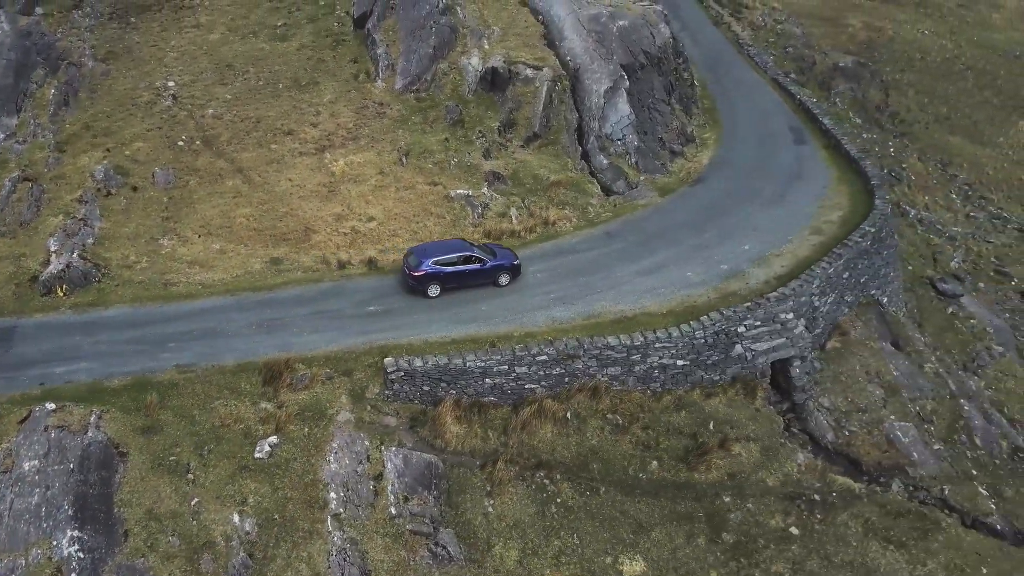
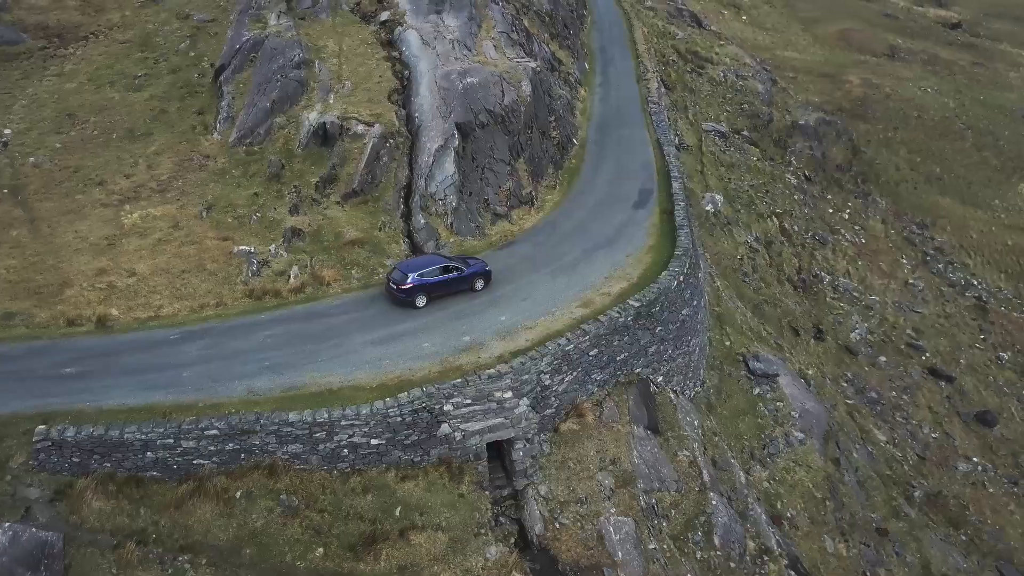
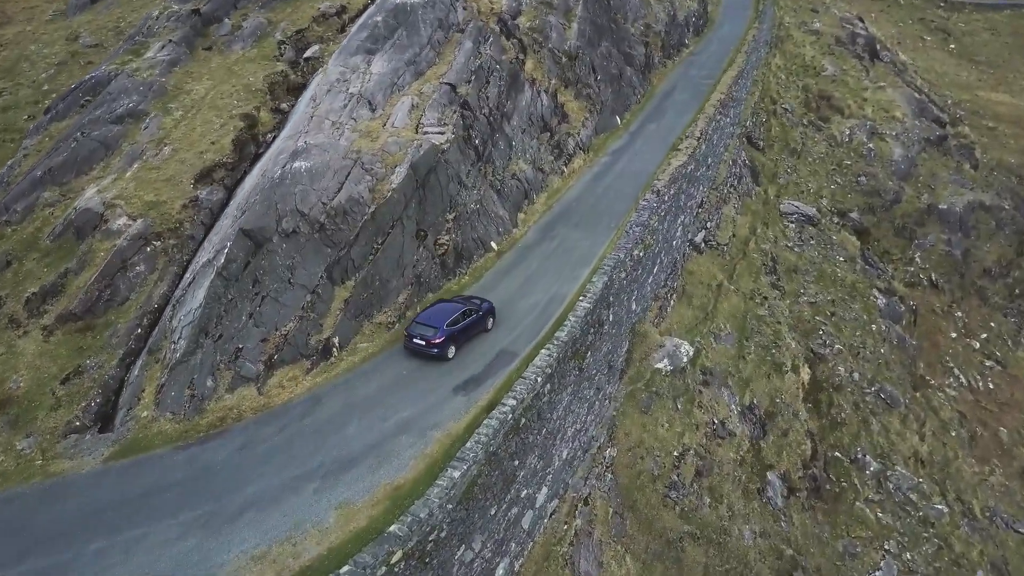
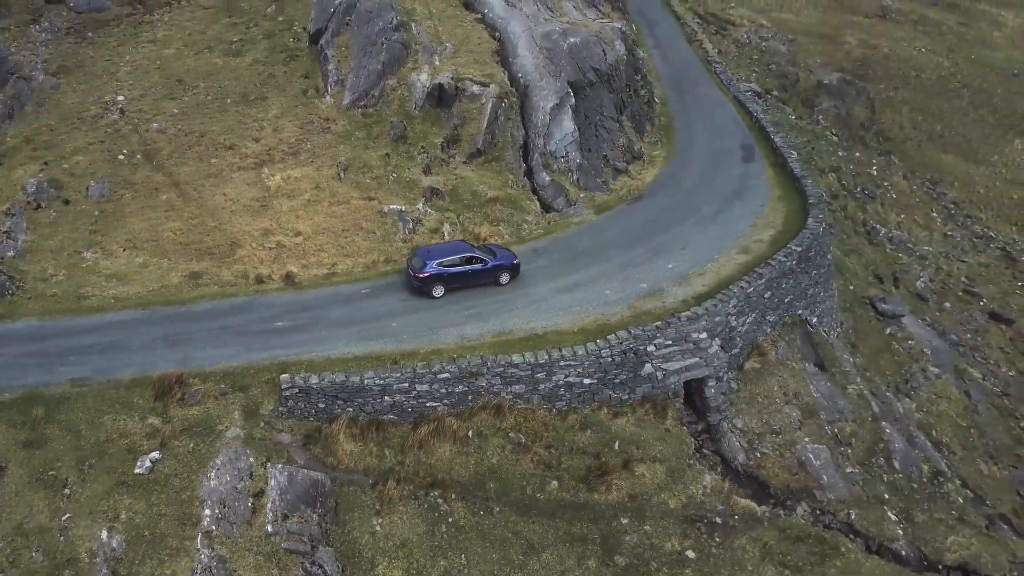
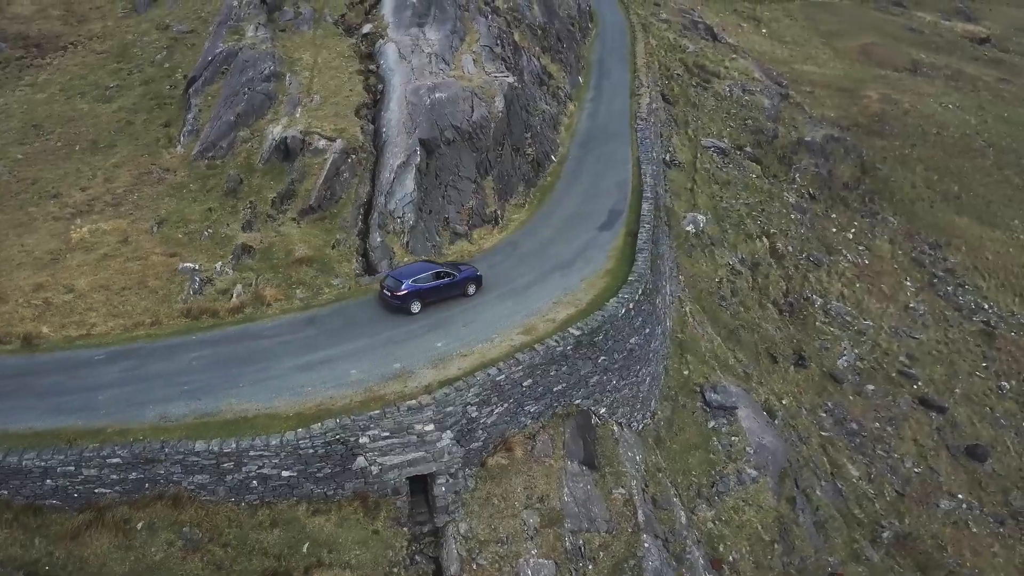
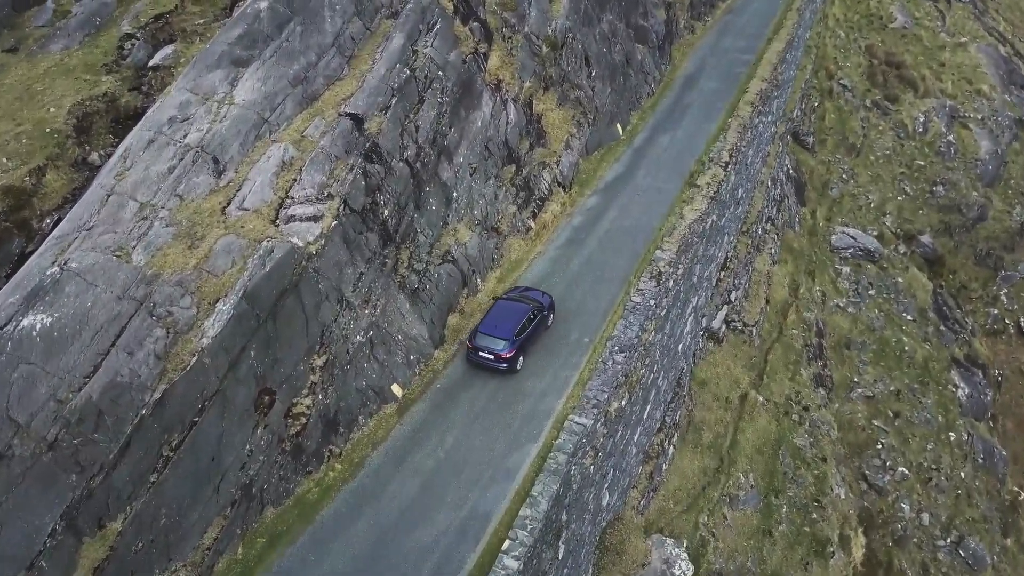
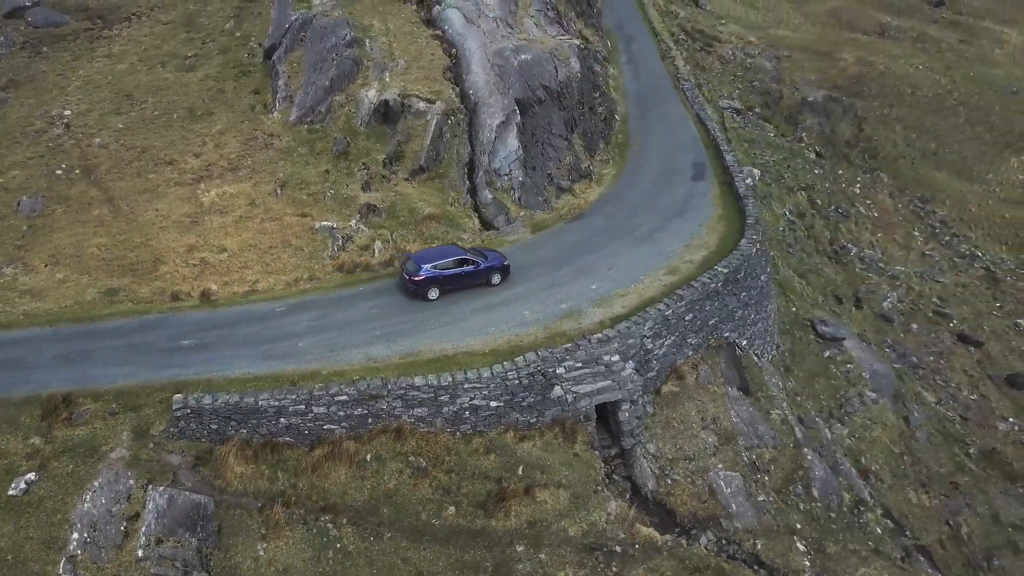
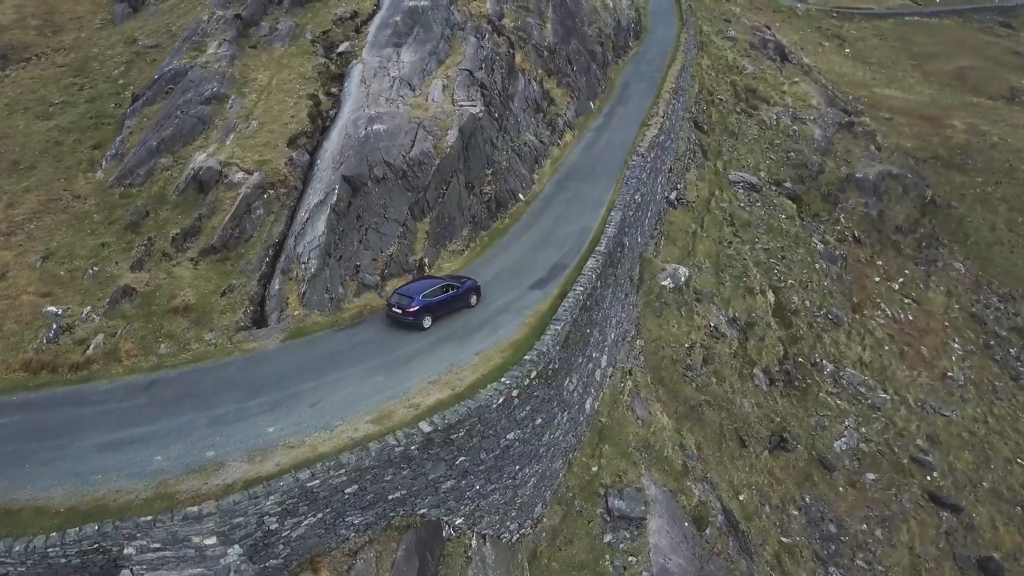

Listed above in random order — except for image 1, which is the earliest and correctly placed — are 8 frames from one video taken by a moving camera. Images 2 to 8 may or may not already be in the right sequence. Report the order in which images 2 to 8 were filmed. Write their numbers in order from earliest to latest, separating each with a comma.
4, 7, 2, 5, 8, 3, 6
